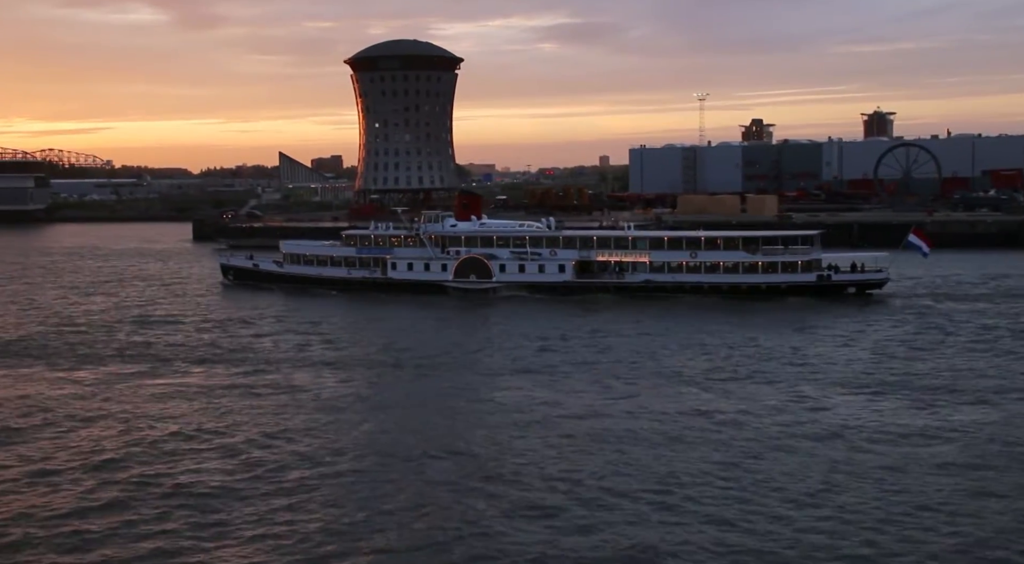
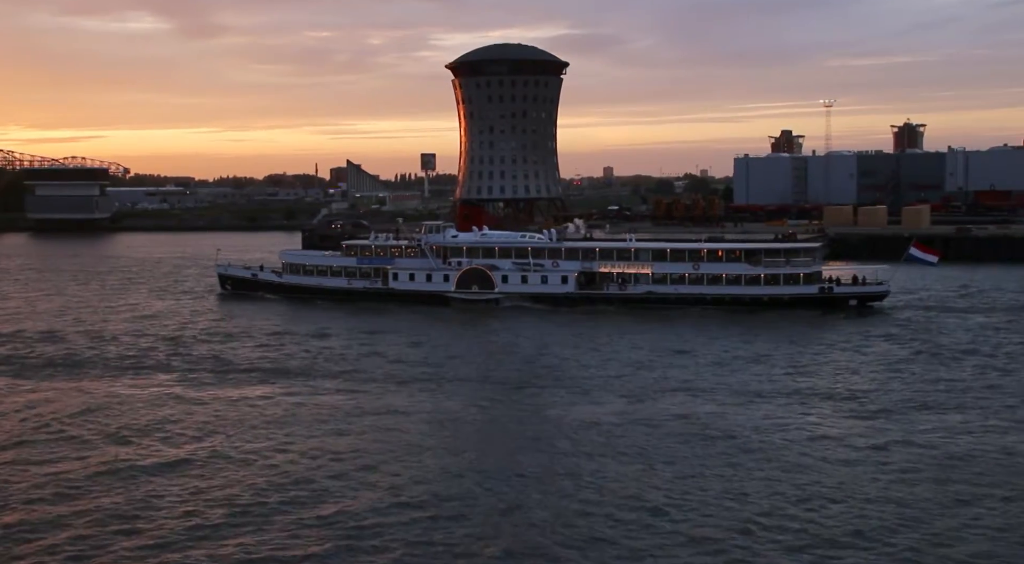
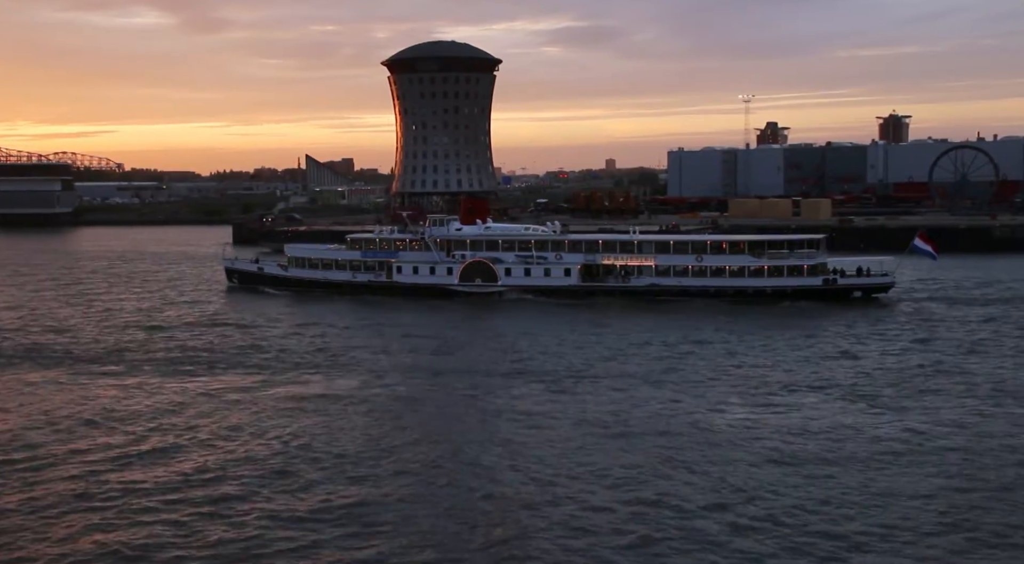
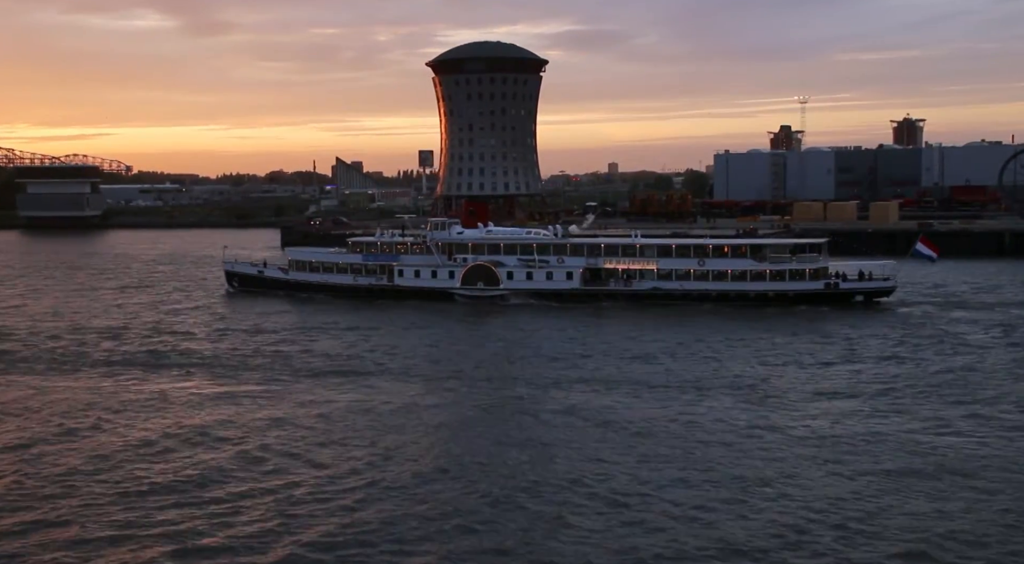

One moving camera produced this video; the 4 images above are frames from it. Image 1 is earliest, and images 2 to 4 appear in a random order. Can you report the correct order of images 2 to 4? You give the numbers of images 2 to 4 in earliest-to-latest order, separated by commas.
3, 4, 2
